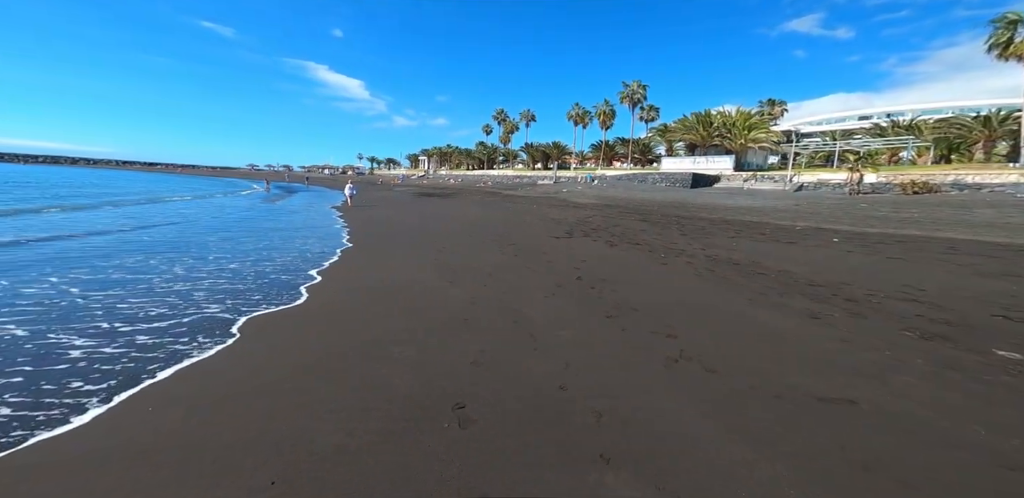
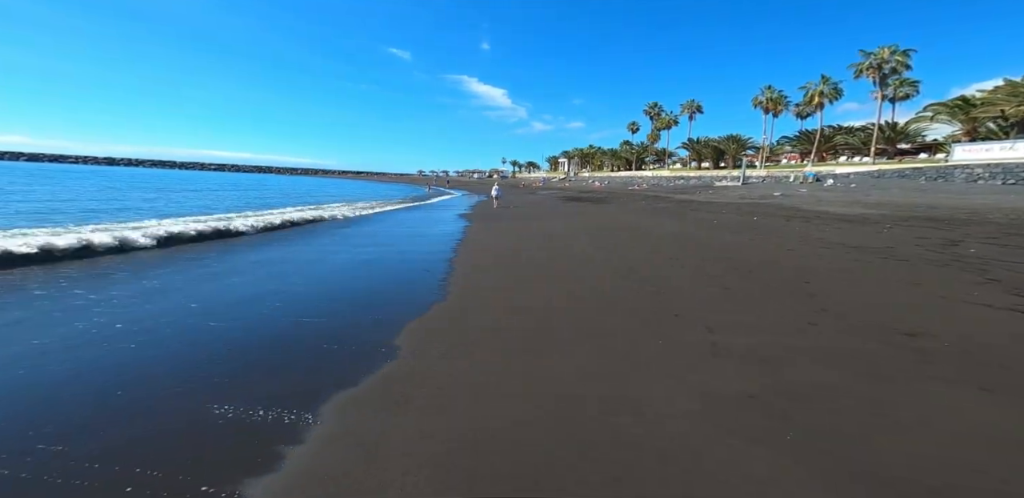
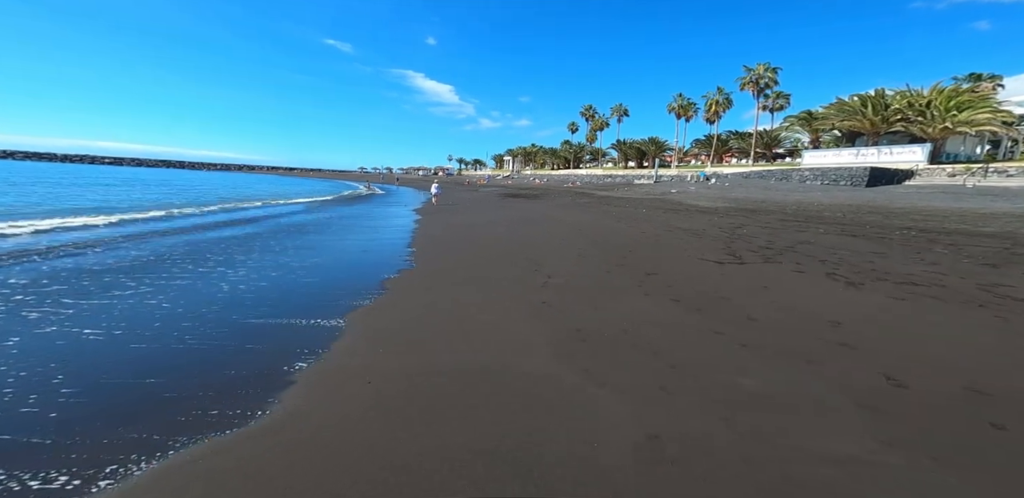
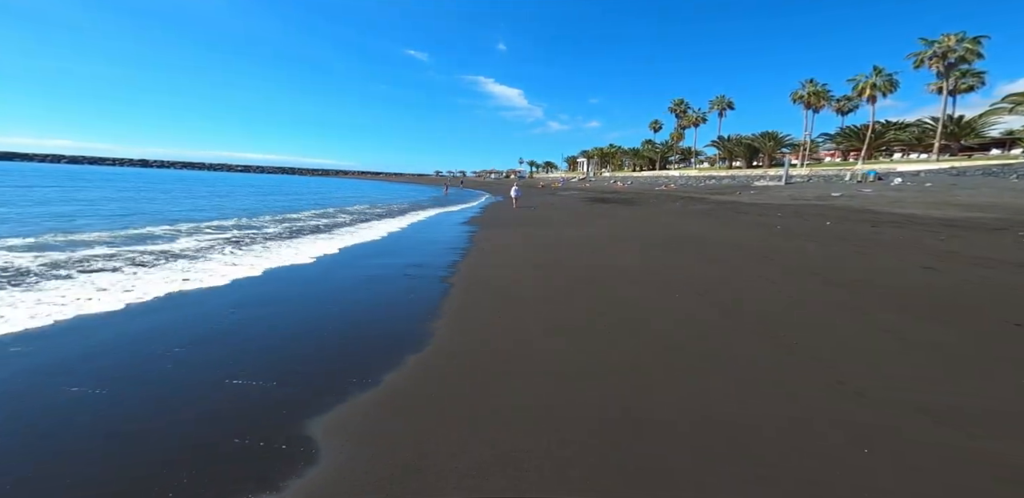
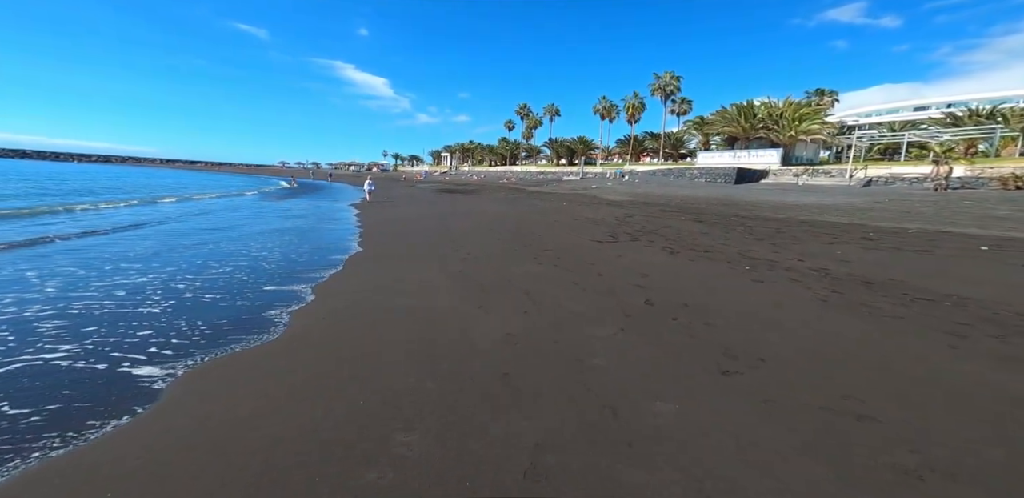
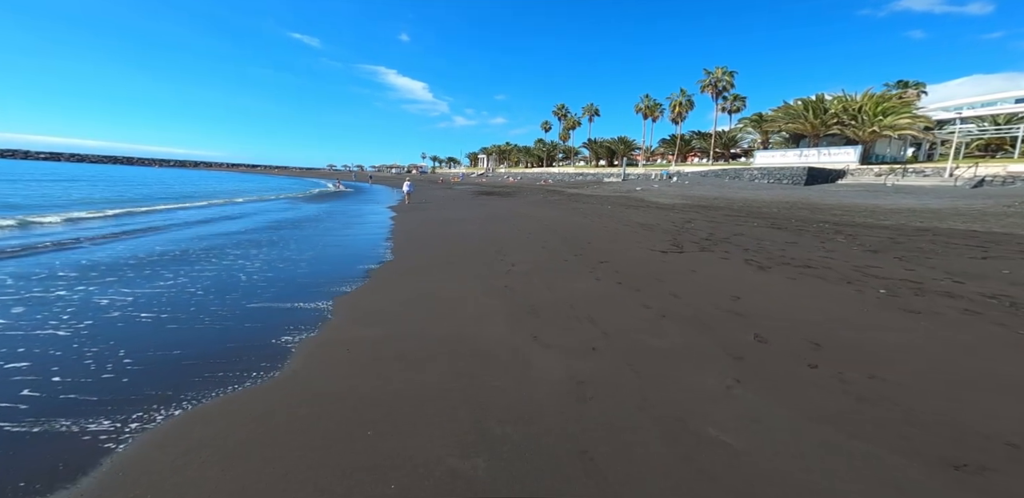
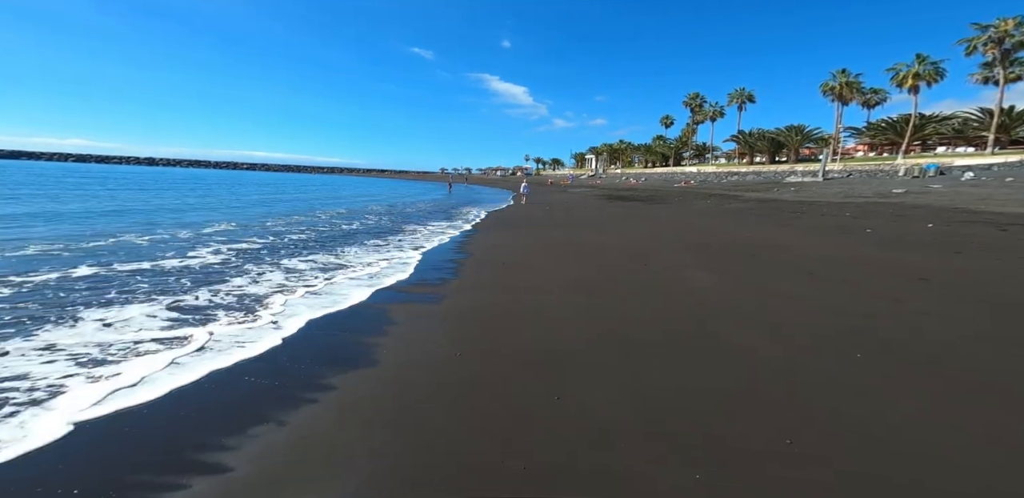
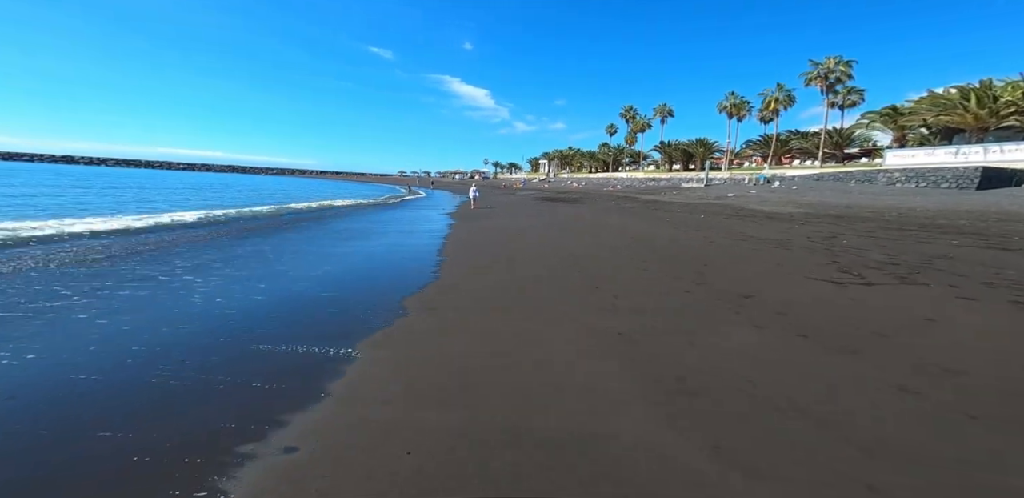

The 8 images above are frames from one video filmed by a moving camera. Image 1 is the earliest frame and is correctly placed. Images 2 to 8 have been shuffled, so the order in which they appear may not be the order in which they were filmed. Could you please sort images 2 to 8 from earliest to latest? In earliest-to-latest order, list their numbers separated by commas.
5, 6, 3, 8, 2, 4, 7
